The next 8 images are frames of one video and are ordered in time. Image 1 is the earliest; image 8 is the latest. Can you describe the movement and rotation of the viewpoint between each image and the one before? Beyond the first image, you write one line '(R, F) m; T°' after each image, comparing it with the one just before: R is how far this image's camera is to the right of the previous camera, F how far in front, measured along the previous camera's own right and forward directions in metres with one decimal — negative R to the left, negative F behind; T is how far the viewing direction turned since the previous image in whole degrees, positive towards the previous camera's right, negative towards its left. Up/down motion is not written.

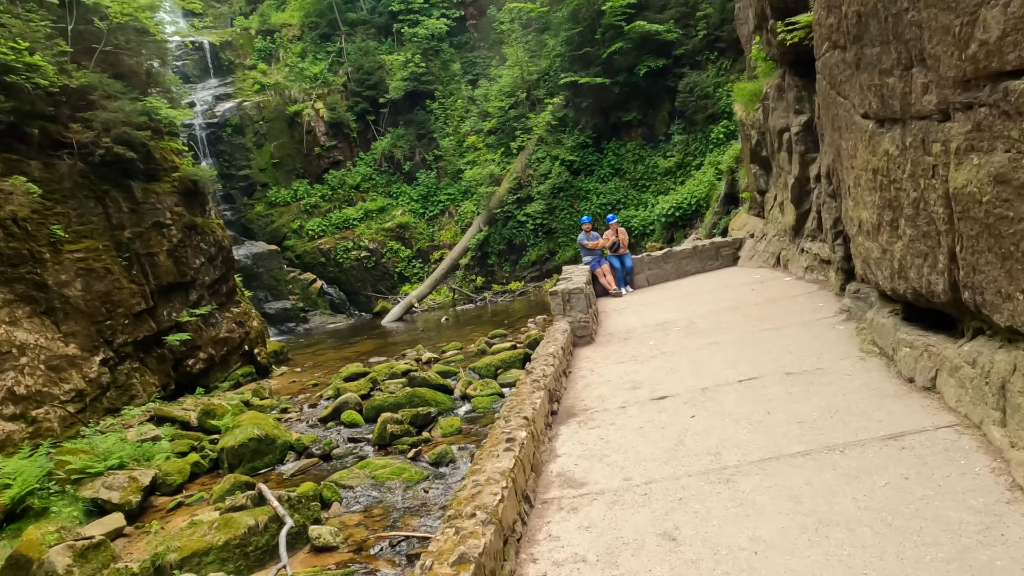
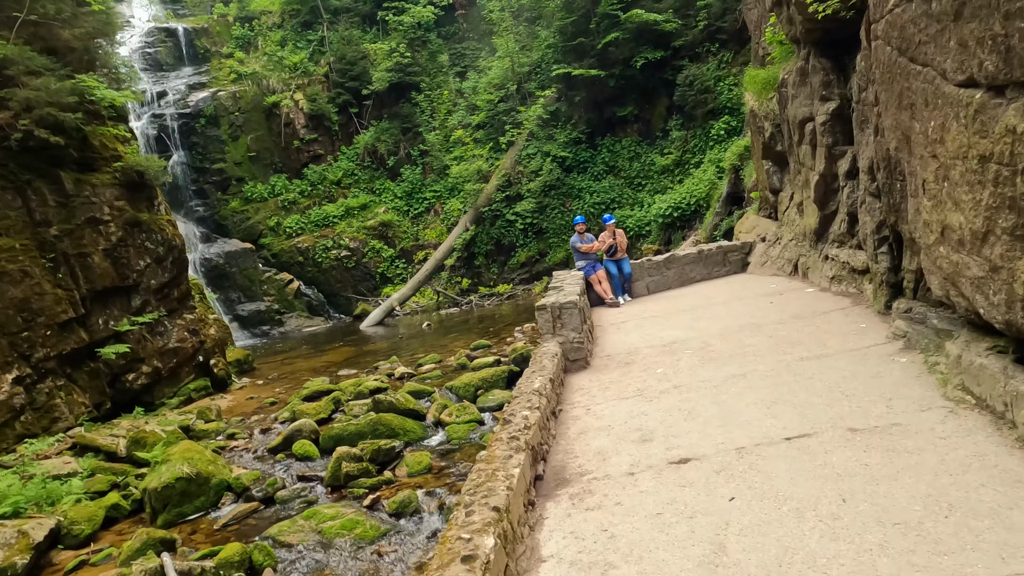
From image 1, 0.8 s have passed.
(+0.1, +1.2) m; +1°
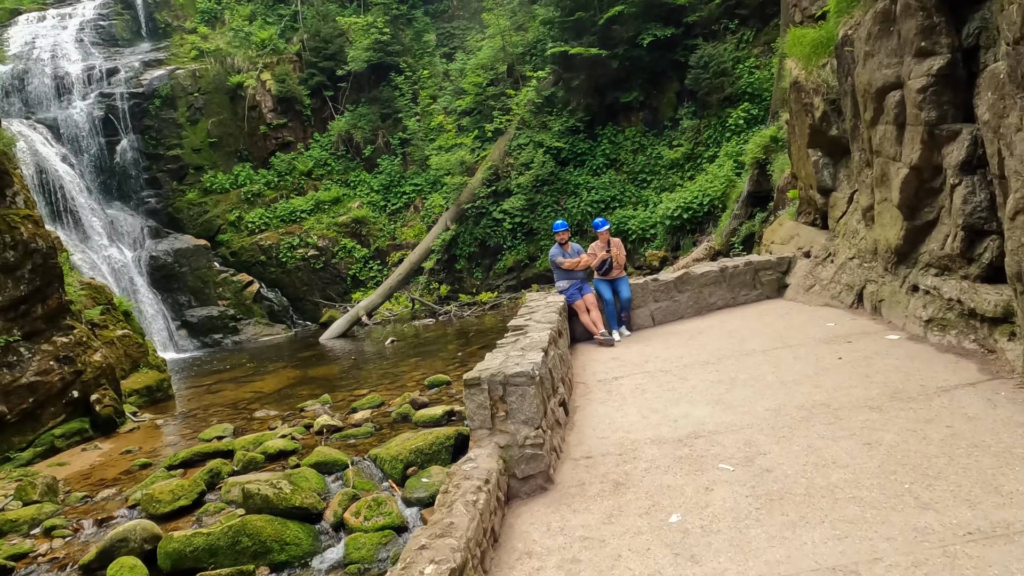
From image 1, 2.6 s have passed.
(+0.5, +2.6) m; 0°
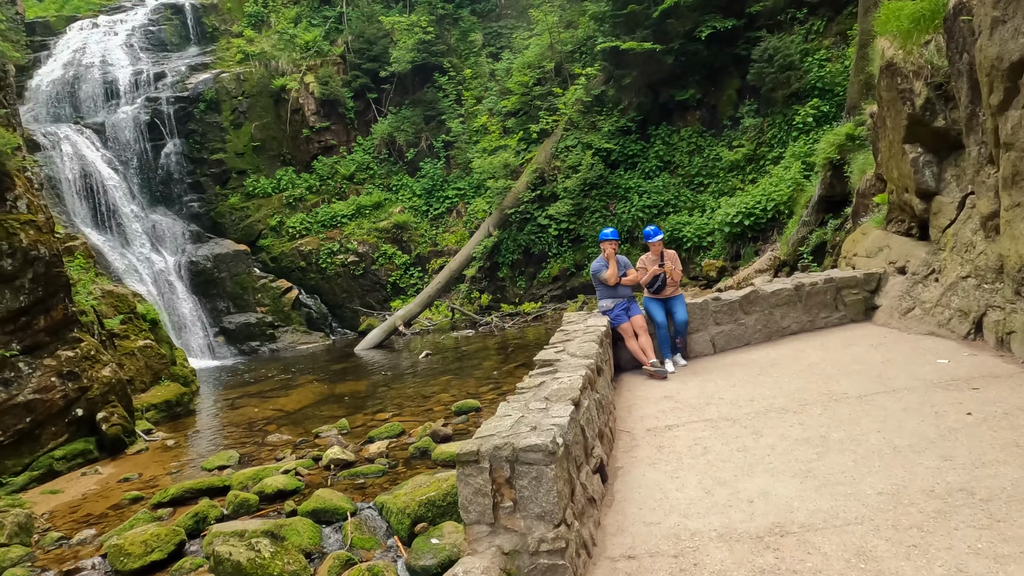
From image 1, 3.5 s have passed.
(+0.1, +1.0) m; -4°
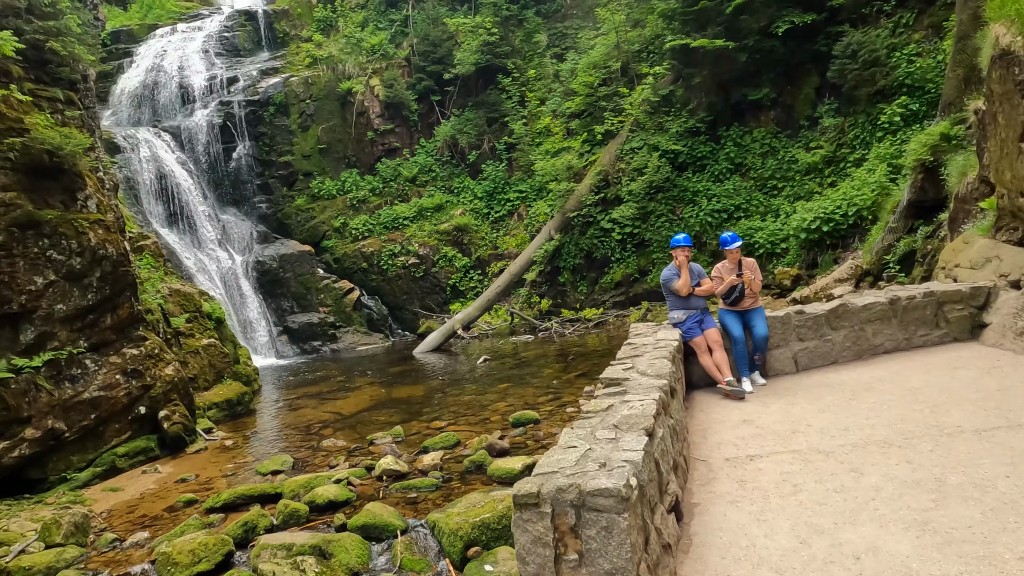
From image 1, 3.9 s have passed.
(0.0, +0.4) m; -5°
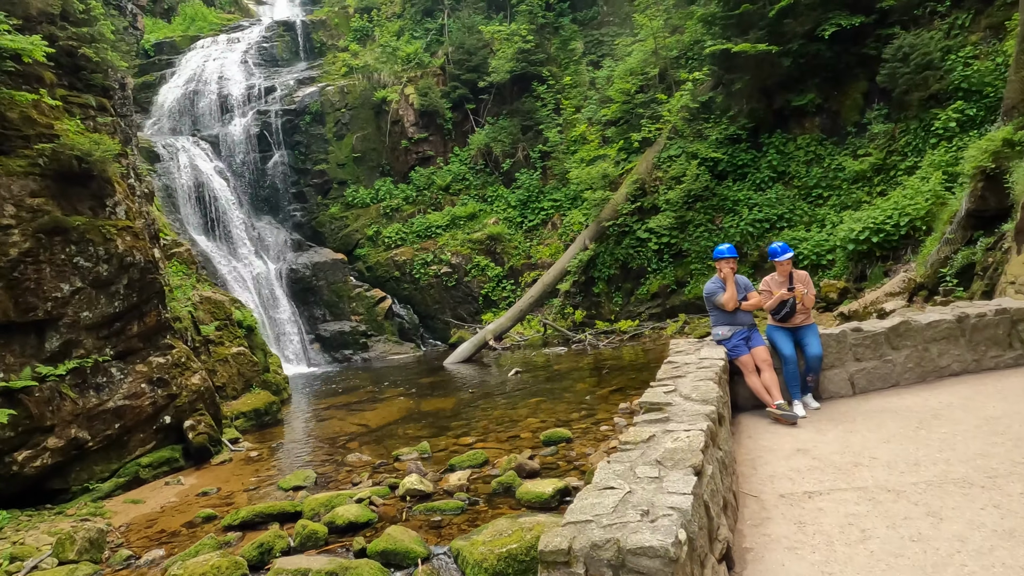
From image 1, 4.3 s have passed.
(0.0, +0.3) m; -3°
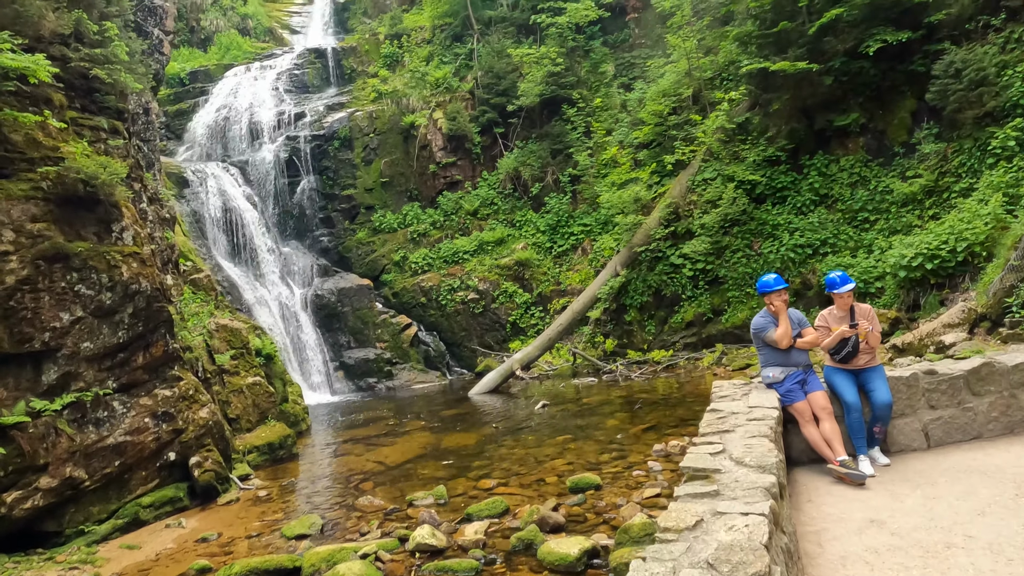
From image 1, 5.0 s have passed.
(+0.1, +0.6) m; -3°
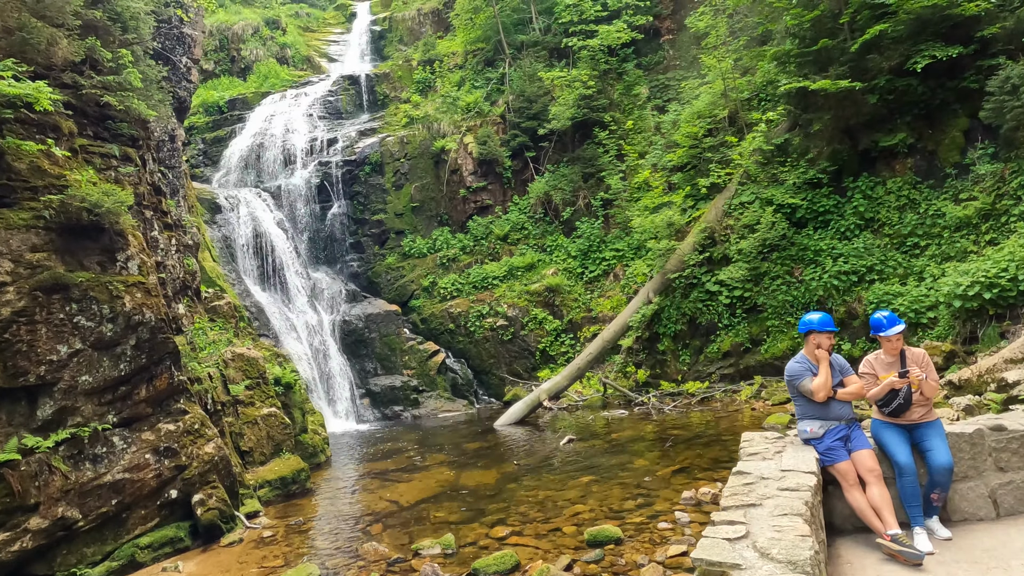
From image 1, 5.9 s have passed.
(+0.2, +0.5) m; -3°
